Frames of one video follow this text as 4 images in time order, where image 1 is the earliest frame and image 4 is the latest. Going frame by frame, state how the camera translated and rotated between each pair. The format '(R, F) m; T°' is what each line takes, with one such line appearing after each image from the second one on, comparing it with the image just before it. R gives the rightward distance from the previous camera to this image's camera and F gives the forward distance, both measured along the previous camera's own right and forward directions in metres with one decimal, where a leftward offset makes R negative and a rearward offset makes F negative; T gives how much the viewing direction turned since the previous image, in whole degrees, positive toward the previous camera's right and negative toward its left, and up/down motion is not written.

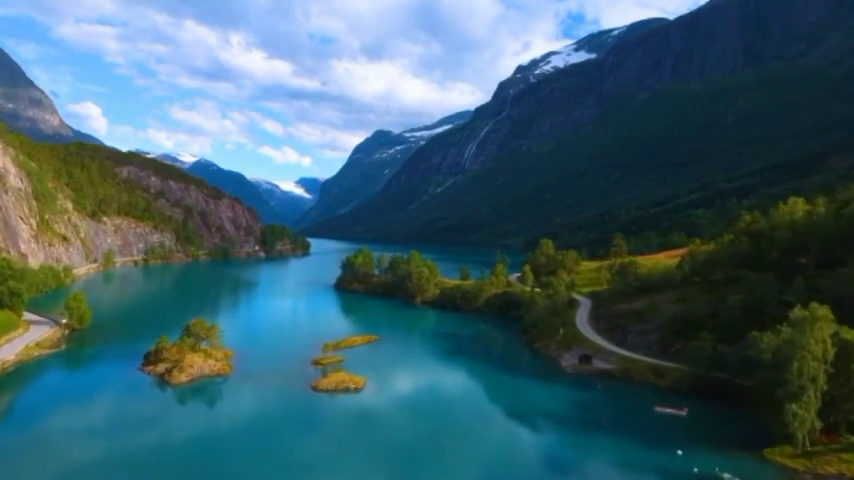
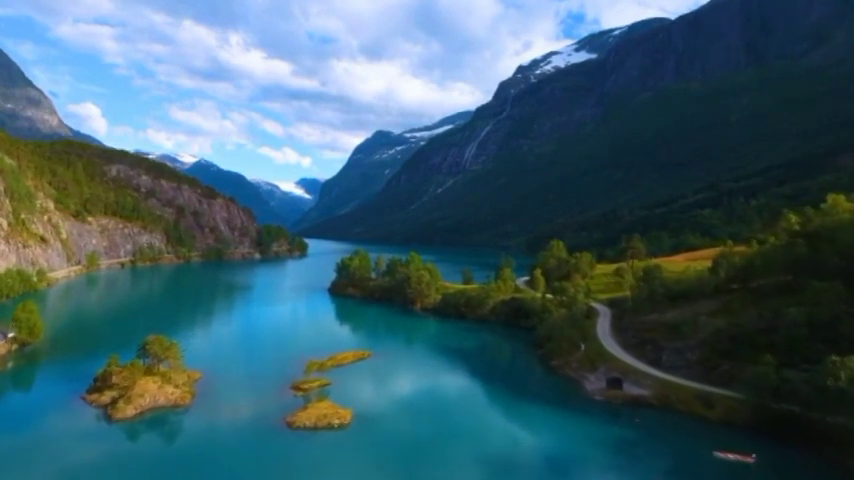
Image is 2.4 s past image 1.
(-0.1, +9.4) m; 0°
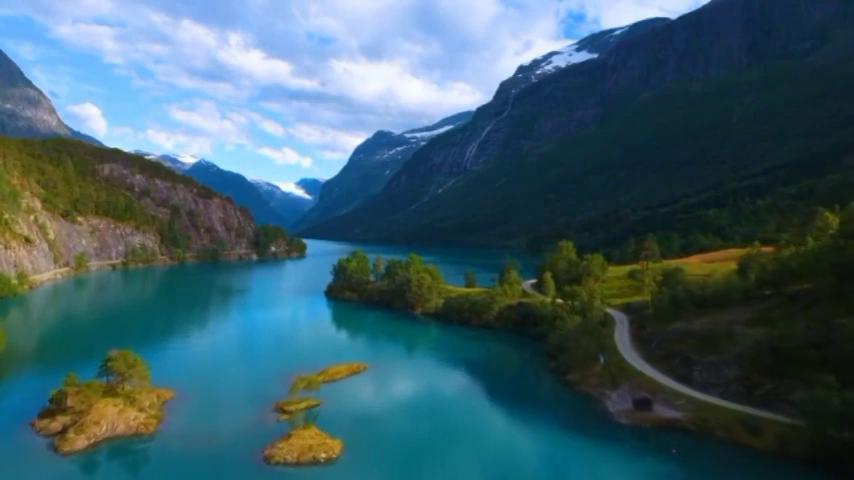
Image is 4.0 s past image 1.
(-0.1, +6.2) m; 0°
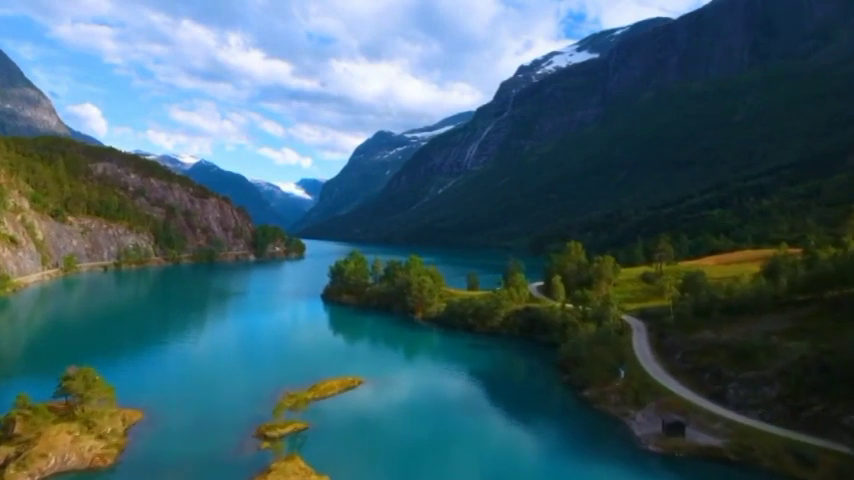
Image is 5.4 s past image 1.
(-0.1, +5.4) m; 0°
